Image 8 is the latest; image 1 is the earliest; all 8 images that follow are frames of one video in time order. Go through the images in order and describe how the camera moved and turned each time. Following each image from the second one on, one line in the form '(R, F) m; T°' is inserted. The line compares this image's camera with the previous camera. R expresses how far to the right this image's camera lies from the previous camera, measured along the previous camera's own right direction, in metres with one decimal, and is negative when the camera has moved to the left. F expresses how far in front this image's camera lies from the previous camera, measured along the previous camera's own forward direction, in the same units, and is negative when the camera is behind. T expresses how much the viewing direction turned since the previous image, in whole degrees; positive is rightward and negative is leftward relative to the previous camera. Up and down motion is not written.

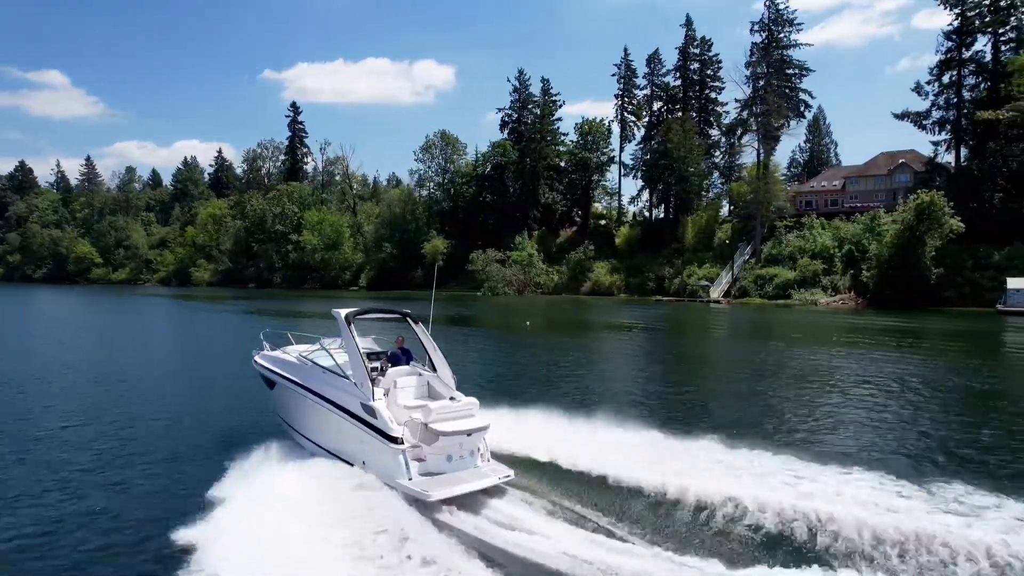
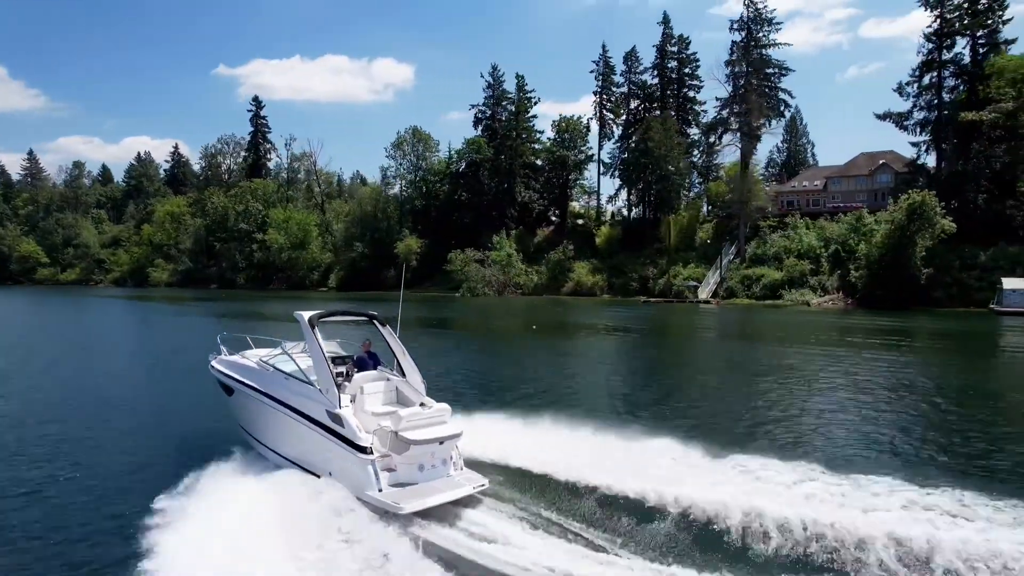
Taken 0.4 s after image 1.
(-0.7, +0.7) m; +3°
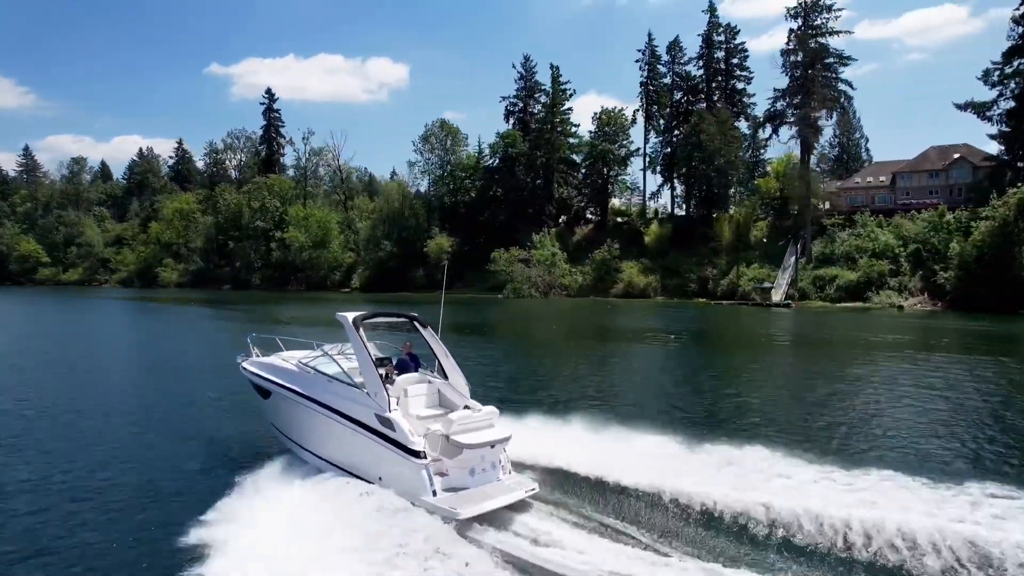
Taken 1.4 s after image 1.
(-1.9, +1.5) m; +1°
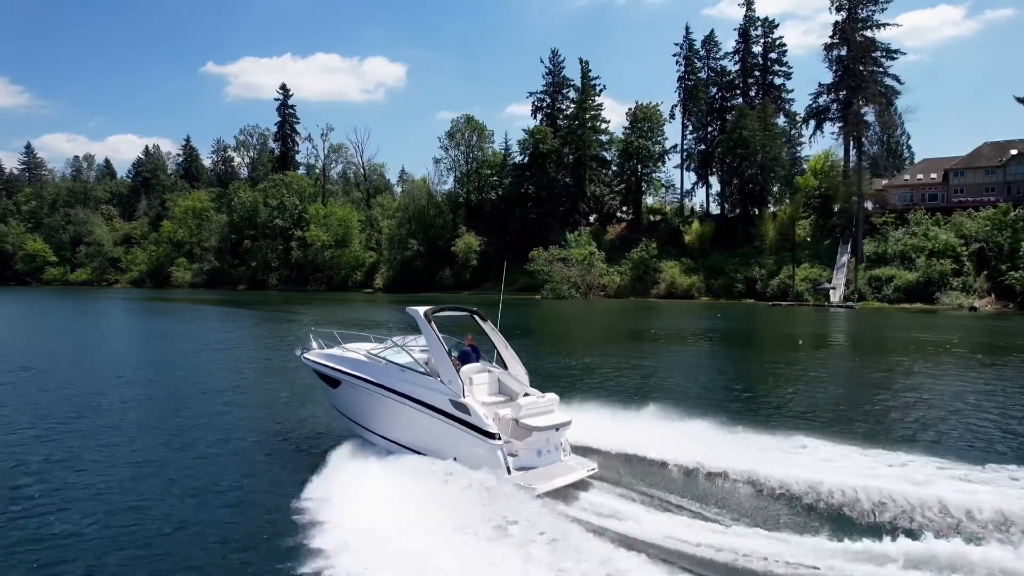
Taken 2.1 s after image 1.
(-1.5, +0.8) m; 0°
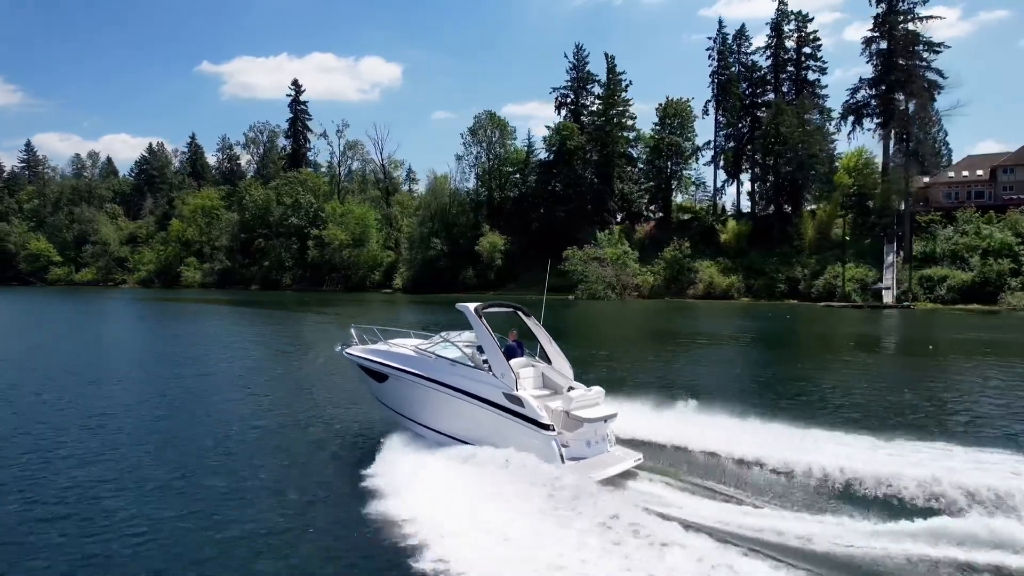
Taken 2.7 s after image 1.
(-1.3, +0.8) m; 0°
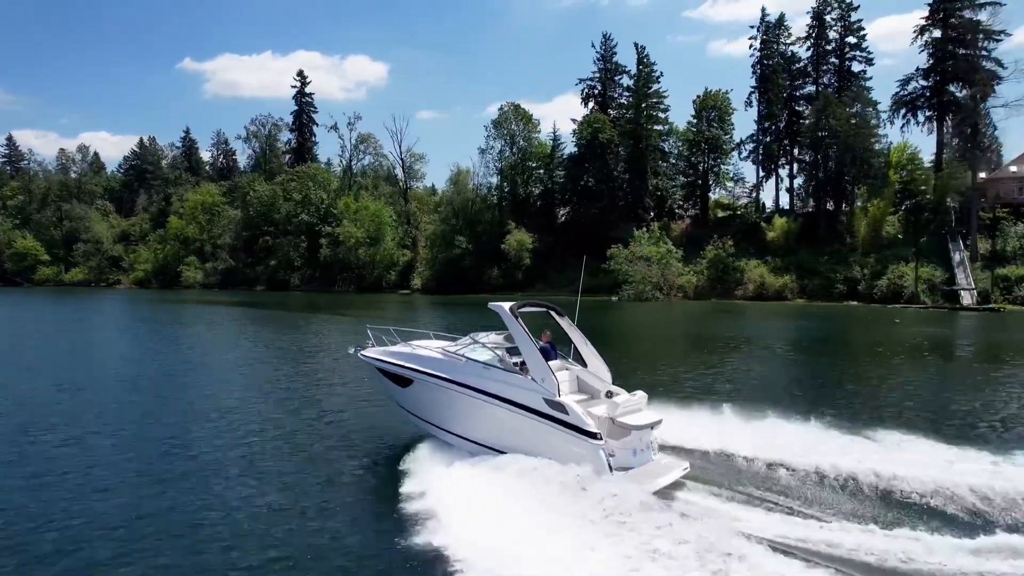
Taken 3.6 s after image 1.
(-1.7, +1.4) m; +1°
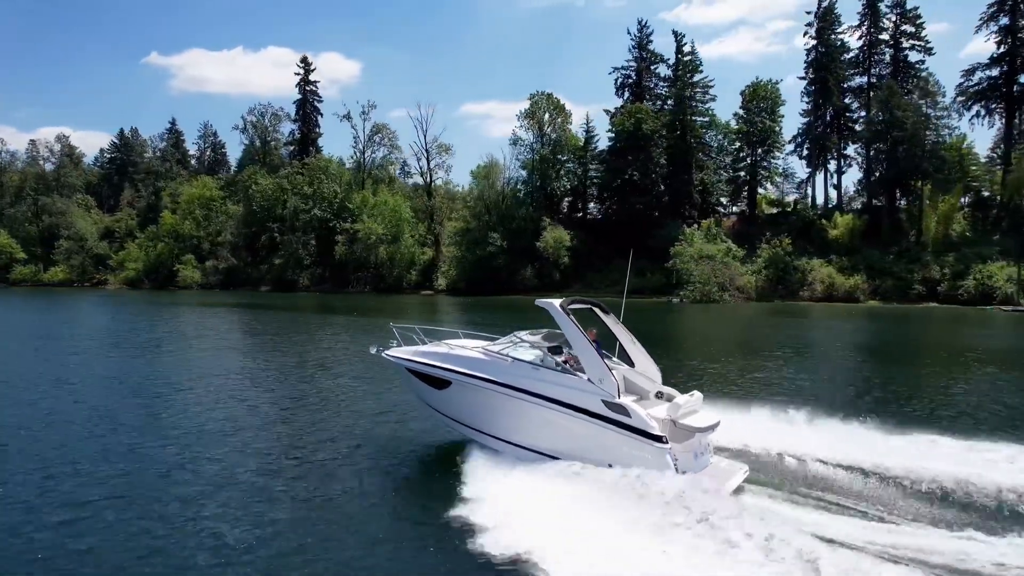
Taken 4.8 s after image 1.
(-2.4, +1.8) m; +2°
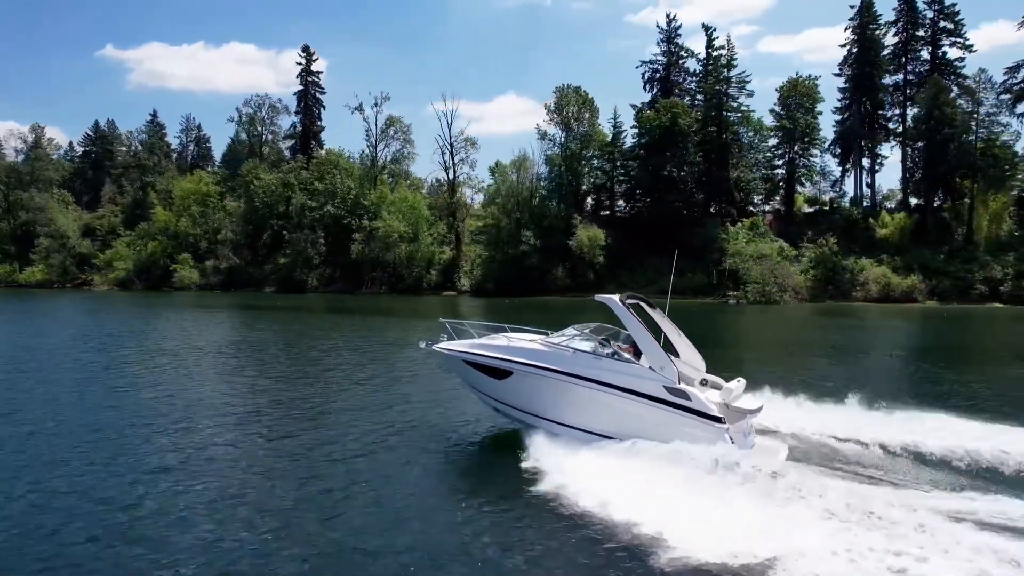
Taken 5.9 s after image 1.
(-2.3, +1.2) m; +3°
